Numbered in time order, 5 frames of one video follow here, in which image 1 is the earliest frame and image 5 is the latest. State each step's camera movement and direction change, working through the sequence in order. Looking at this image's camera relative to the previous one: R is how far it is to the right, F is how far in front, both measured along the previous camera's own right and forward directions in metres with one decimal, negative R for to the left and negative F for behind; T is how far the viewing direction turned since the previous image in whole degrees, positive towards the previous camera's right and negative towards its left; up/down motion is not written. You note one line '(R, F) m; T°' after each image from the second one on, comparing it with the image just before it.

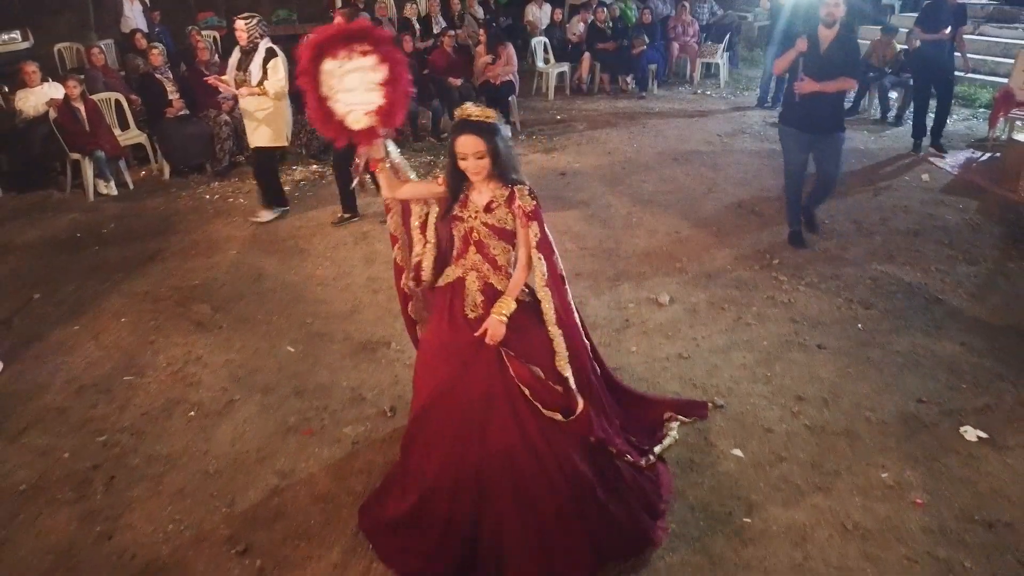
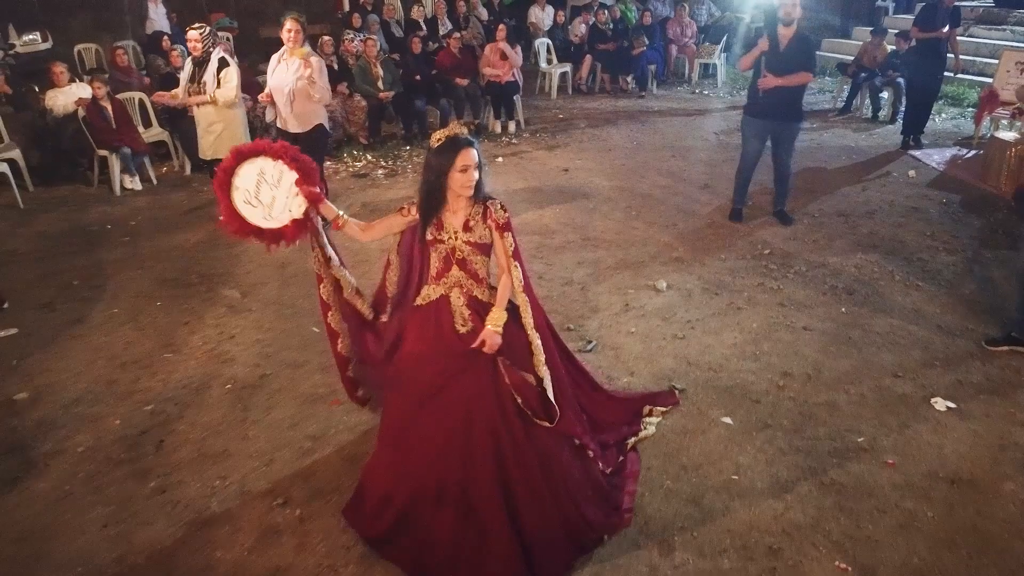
(0.0, -0.3) m; 0°
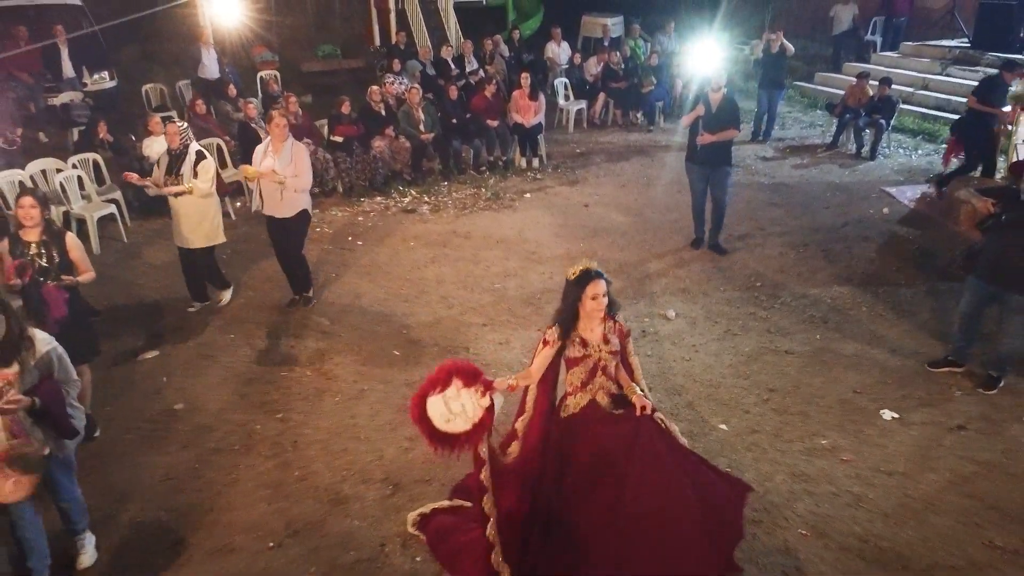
(-0.3, -1.1) m; 0°
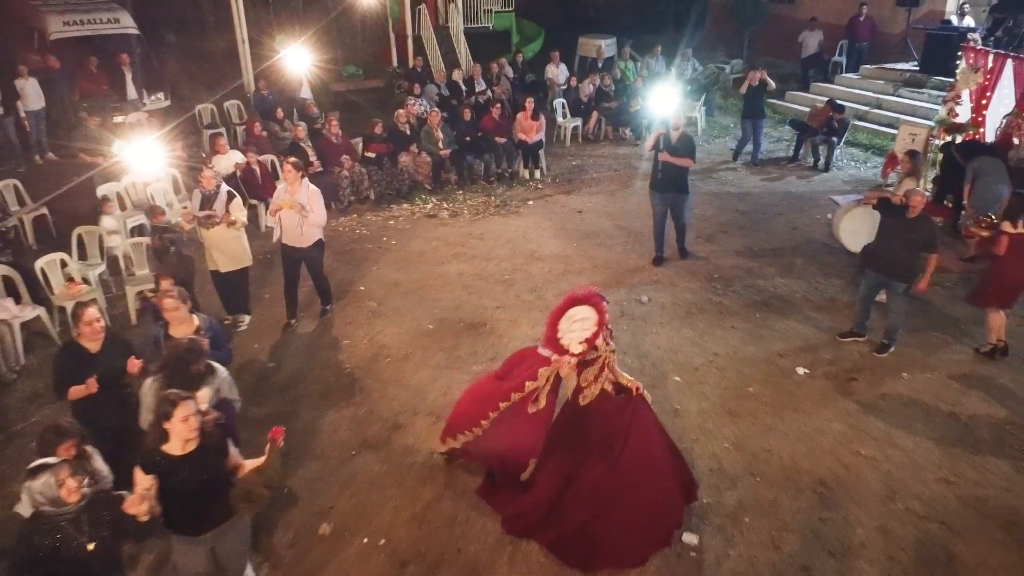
(-0.1, -1.6) m; 0°
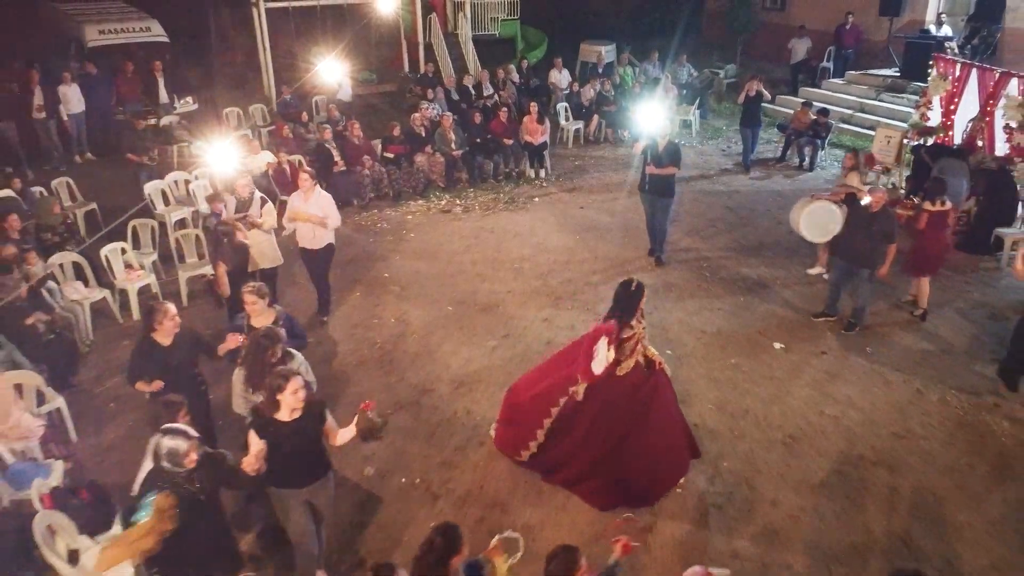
(-0.1, -0.8) m; 0°
